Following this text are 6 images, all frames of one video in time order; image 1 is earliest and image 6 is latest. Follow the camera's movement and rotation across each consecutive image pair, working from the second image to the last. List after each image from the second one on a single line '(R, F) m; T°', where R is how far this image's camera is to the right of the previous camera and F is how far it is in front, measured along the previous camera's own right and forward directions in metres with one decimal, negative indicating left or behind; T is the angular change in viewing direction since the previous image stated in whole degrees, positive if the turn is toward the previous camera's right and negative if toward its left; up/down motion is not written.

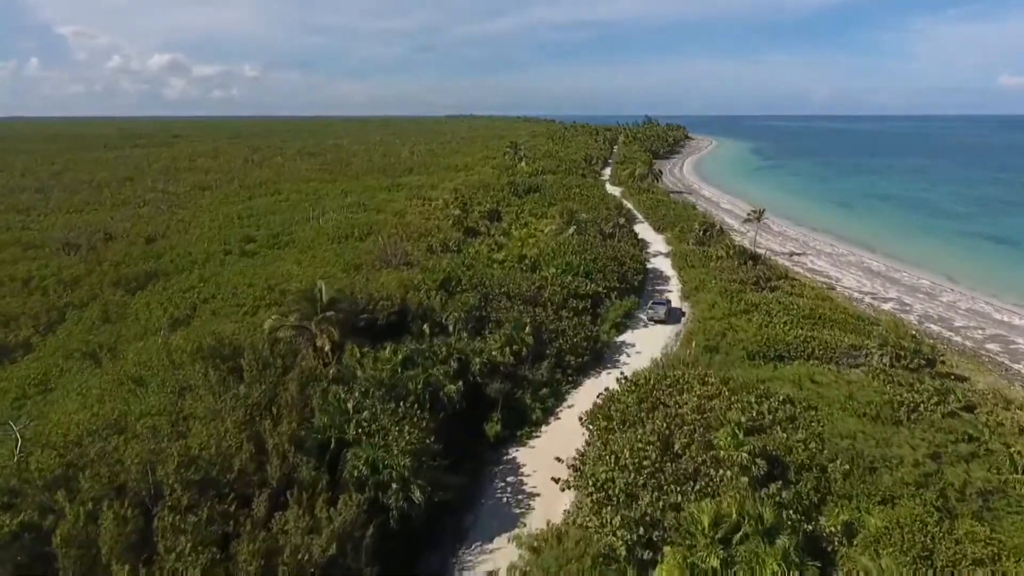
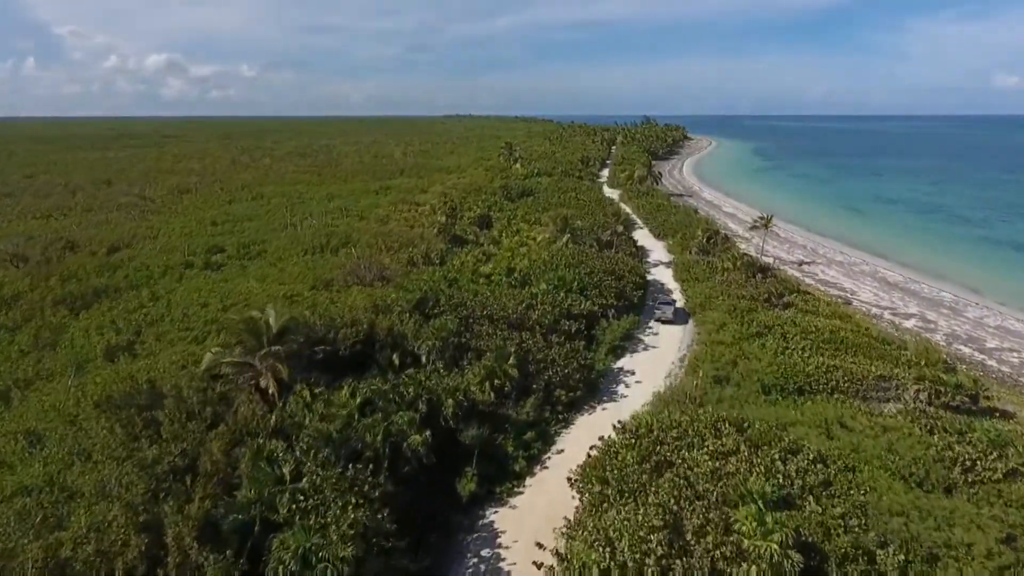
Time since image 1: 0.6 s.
(+0.5, +3.1) m; 0°
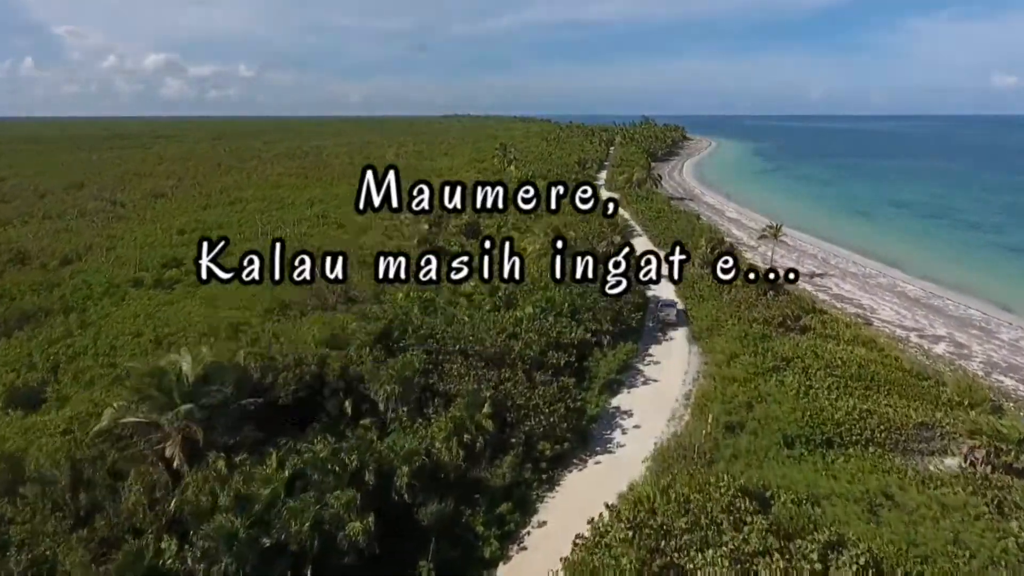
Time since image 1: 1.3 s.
(+0.6, +3.5) m; 0°
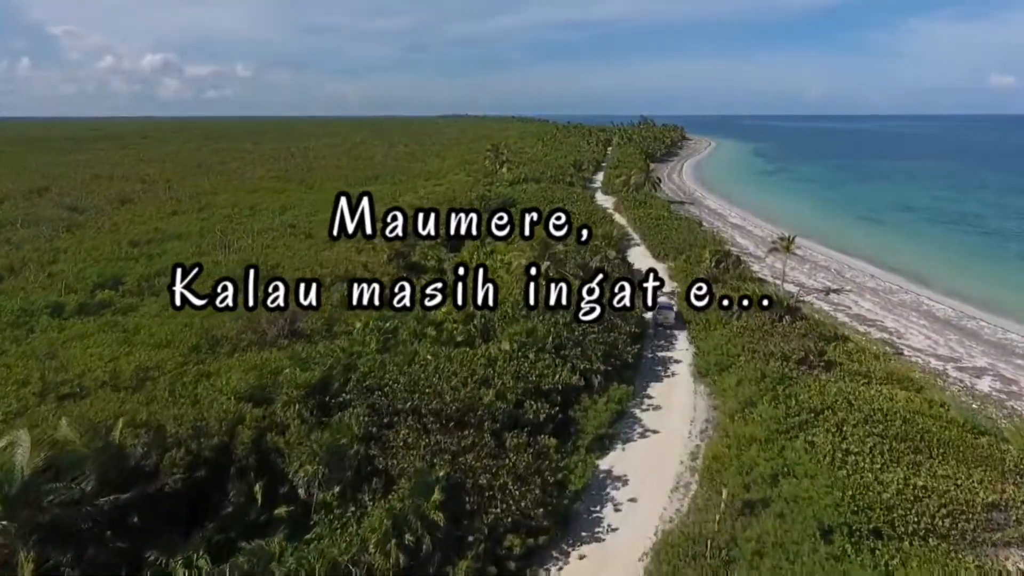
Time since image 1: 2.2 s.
(+0.7, +4.1) m; 0°
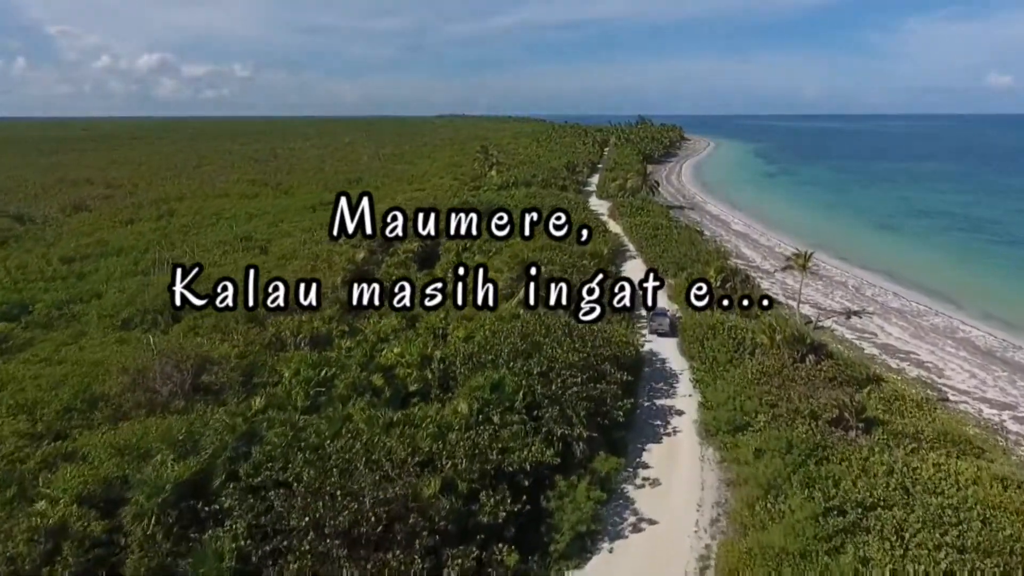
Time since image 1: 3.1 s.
(+0.9, +4.7) m; 0°
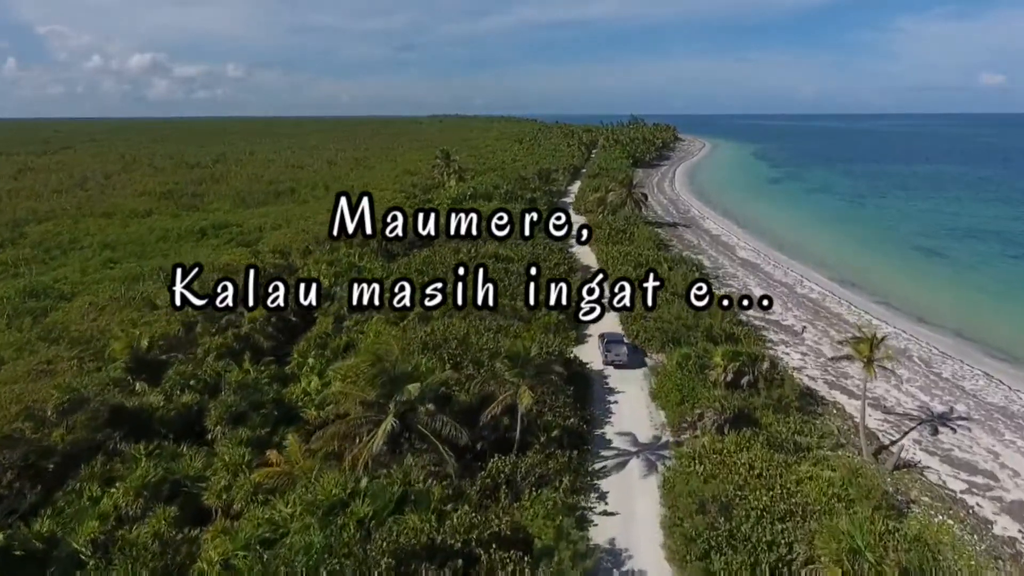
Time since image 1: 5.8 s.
(+3.0, +13.0) m; 0°
